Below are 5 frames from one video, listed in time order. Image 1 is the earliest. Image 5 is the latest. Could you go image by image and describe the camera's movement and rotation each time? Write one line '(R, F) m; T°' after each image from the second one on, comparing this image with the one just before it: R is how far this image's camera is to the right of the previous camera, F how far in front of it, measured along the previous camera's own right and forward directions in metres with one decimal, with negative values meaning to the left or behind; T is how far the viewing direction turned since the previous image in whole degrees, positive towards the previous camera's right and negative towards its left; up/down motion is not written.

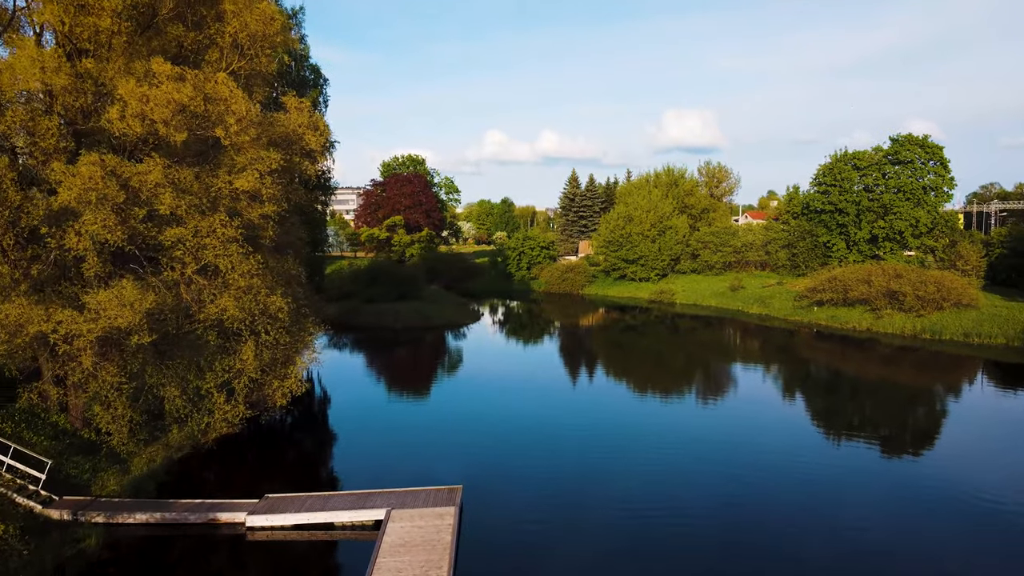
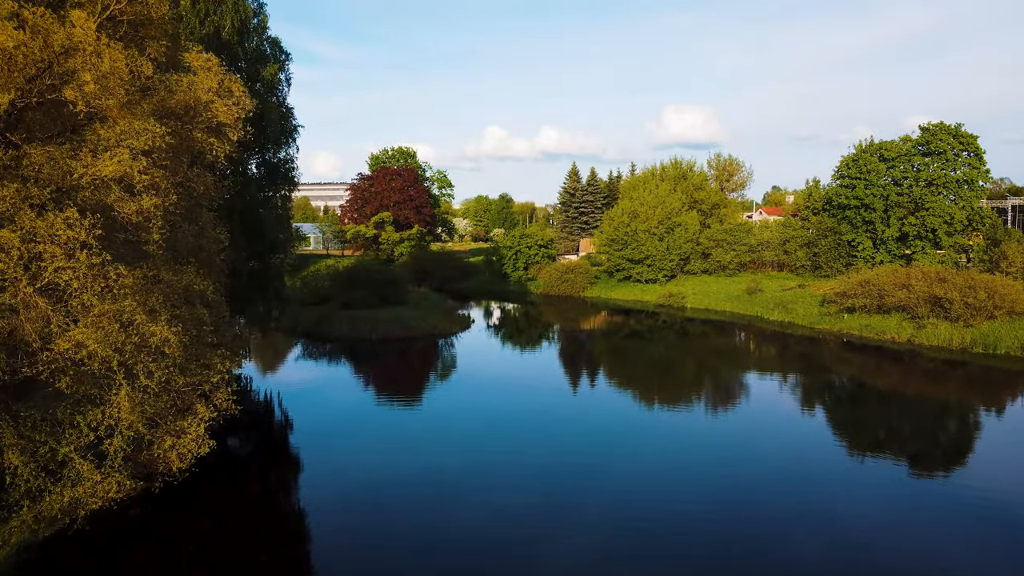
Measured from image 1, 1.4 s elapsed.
(+0.3, +3.9) m; 0°
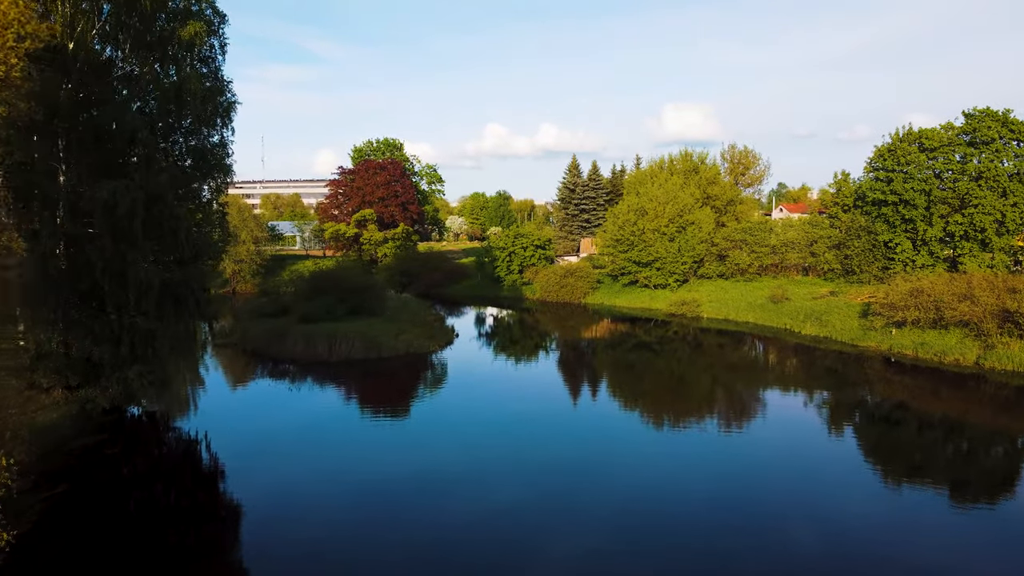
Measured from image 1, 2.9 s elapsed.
(+0.4, +4.7) m; 0°
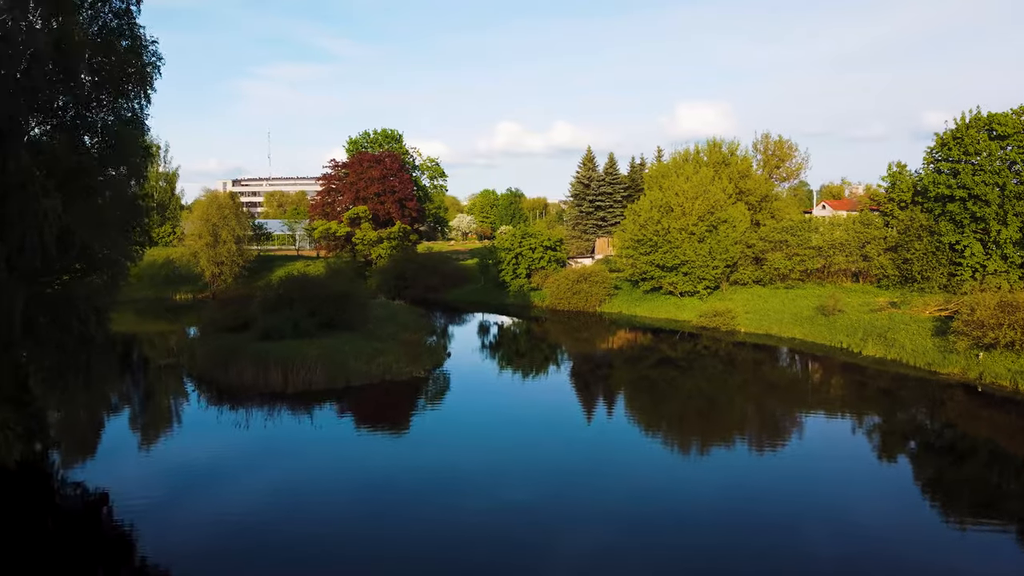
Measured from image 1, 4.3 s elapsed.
(+0.3, +4.7) m; -1°
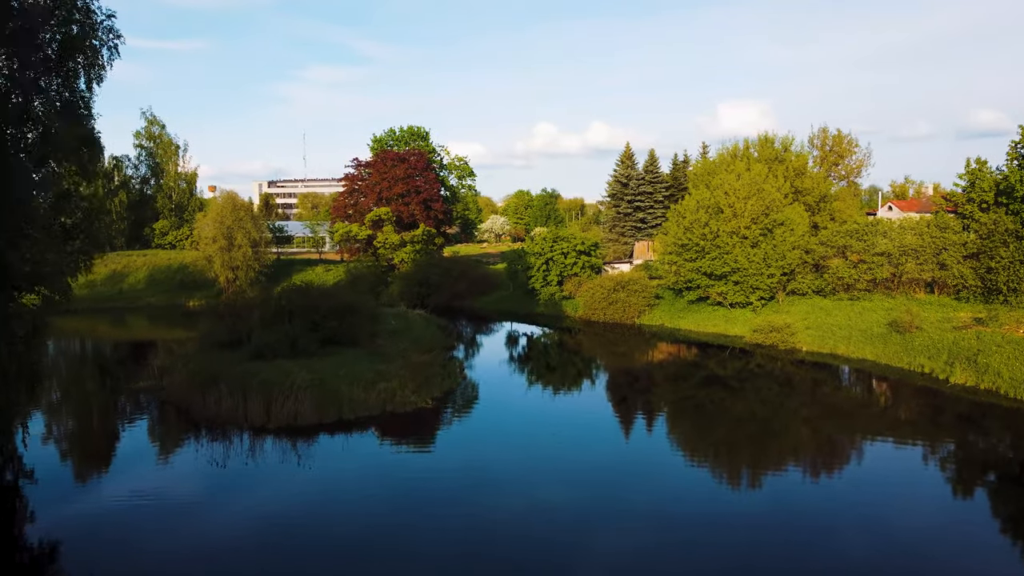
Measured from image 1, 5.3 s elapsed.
(+0.3, +3.1) m; -3°
